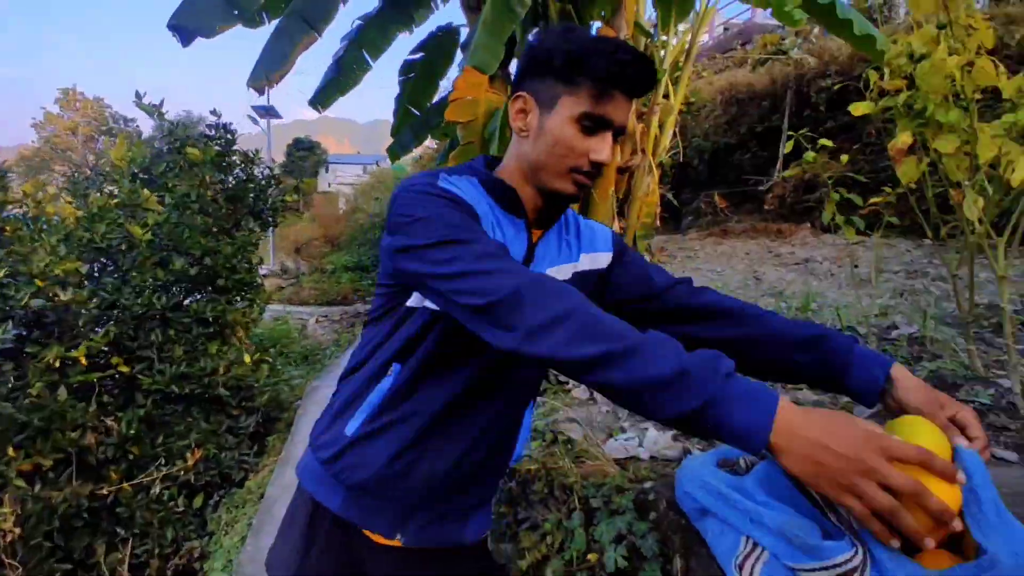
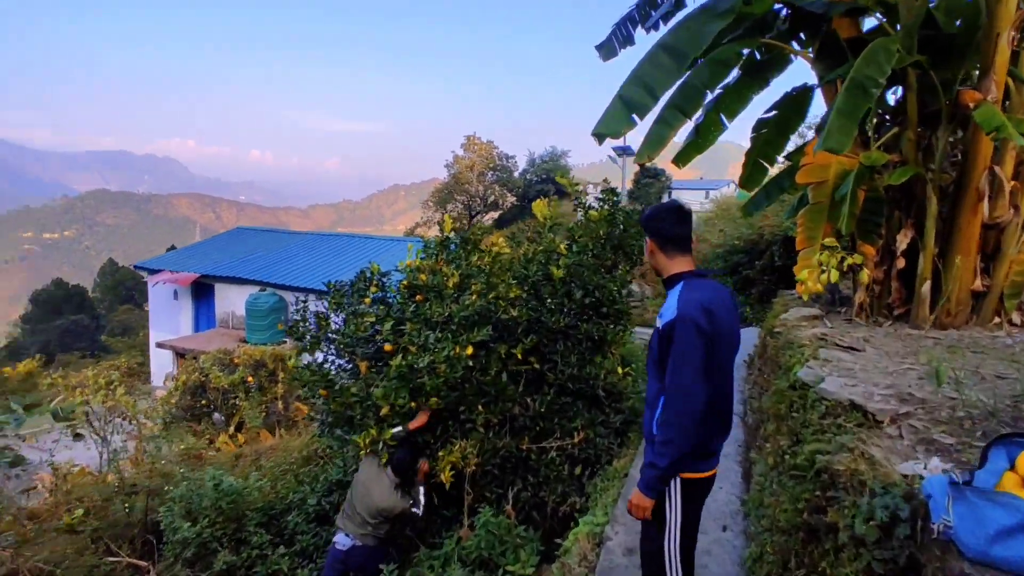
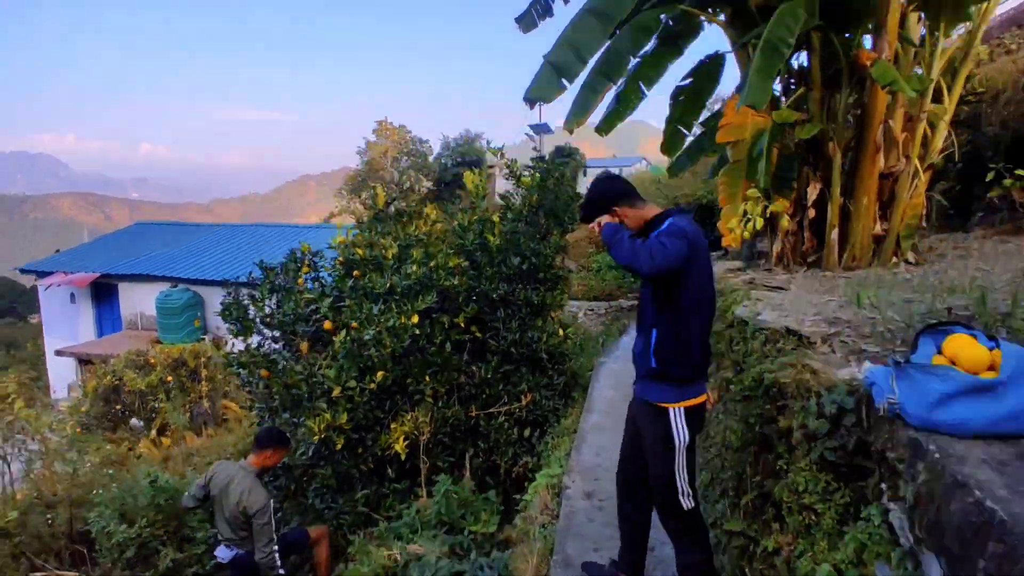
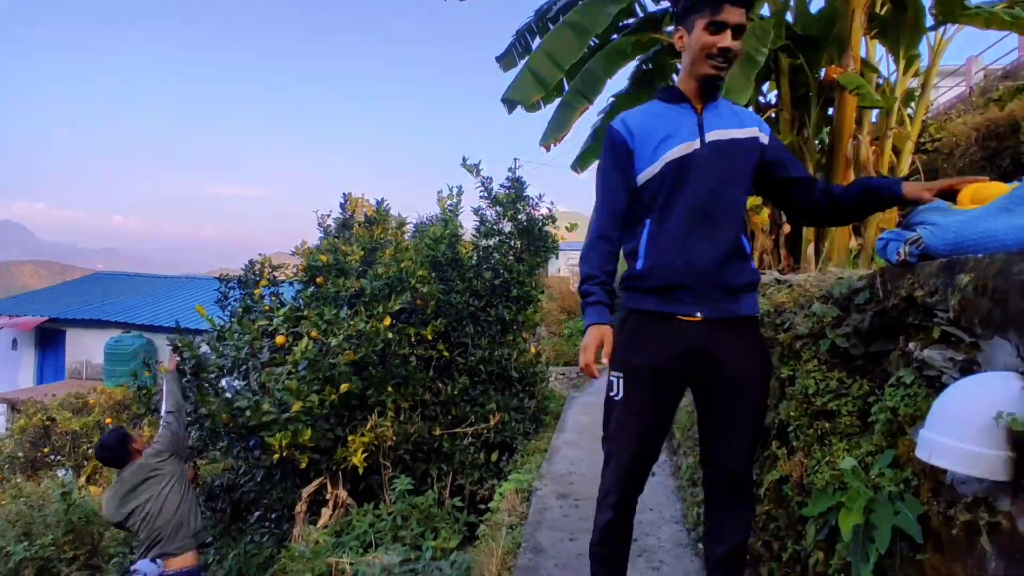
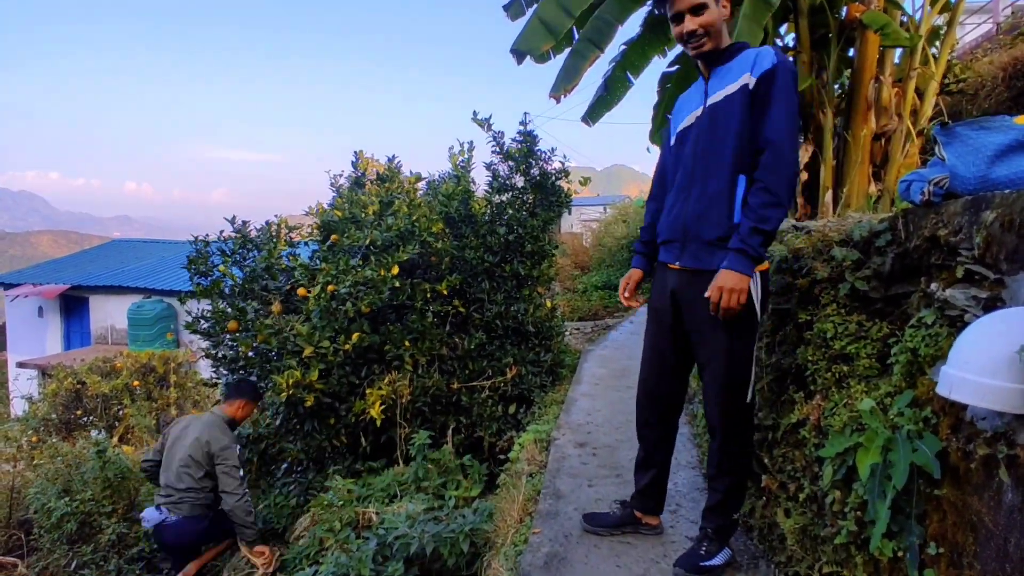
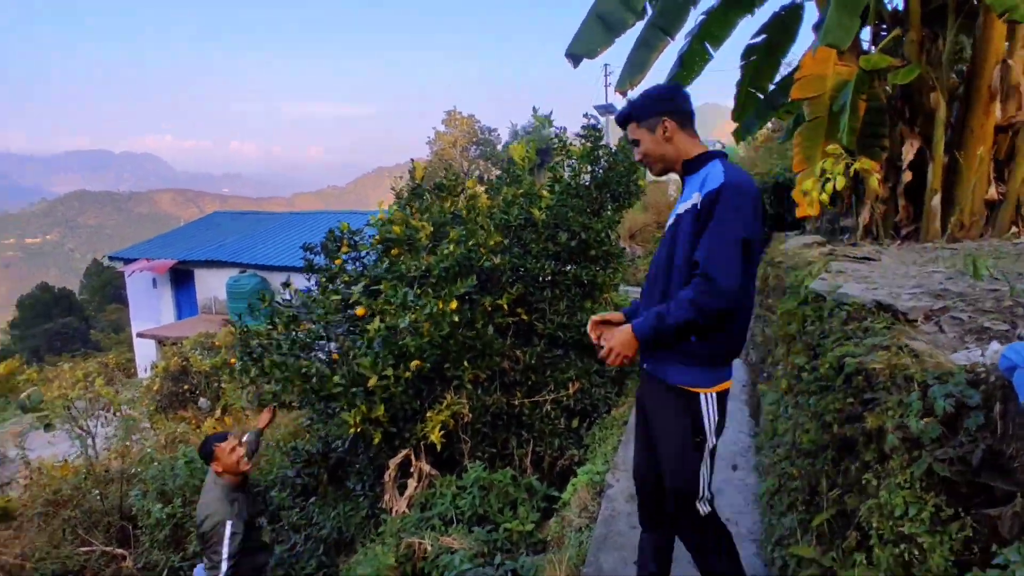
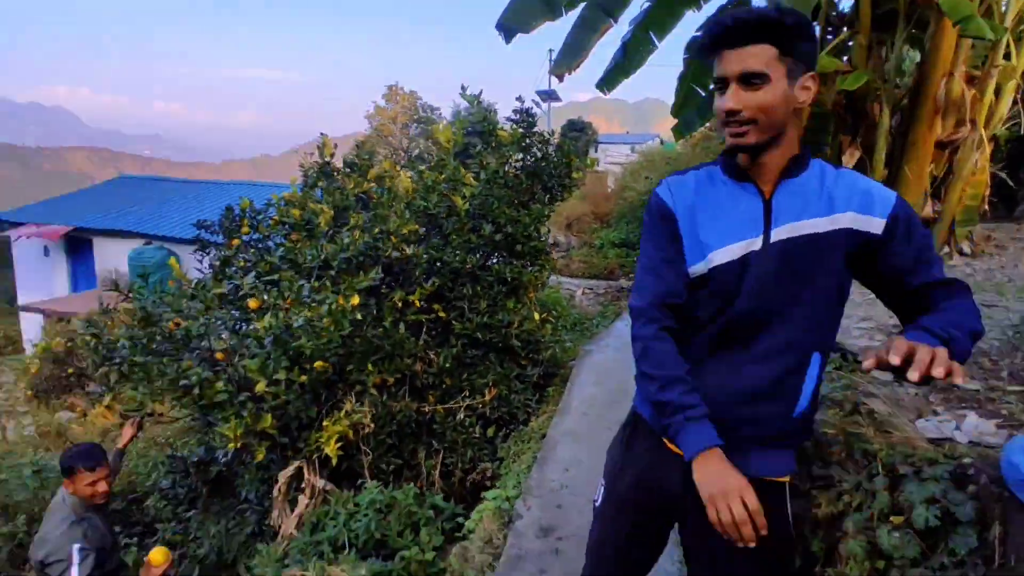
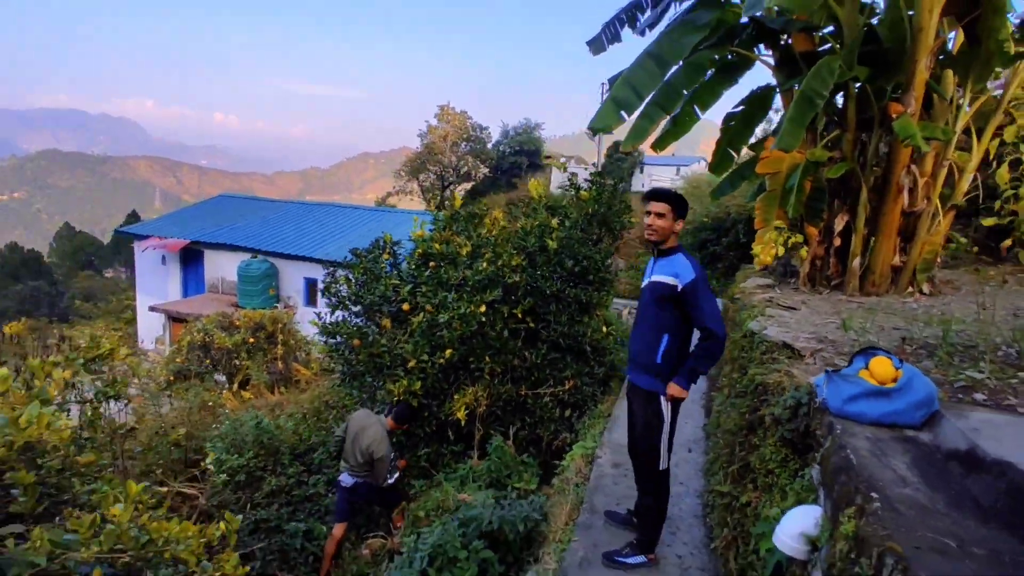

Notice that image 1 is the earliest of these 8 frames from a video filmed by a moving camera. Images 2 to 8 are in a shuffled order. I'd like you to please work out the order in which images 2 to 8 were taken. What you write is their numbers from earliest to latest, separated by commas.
7, 6, 4, 5, 3, 8, 2
